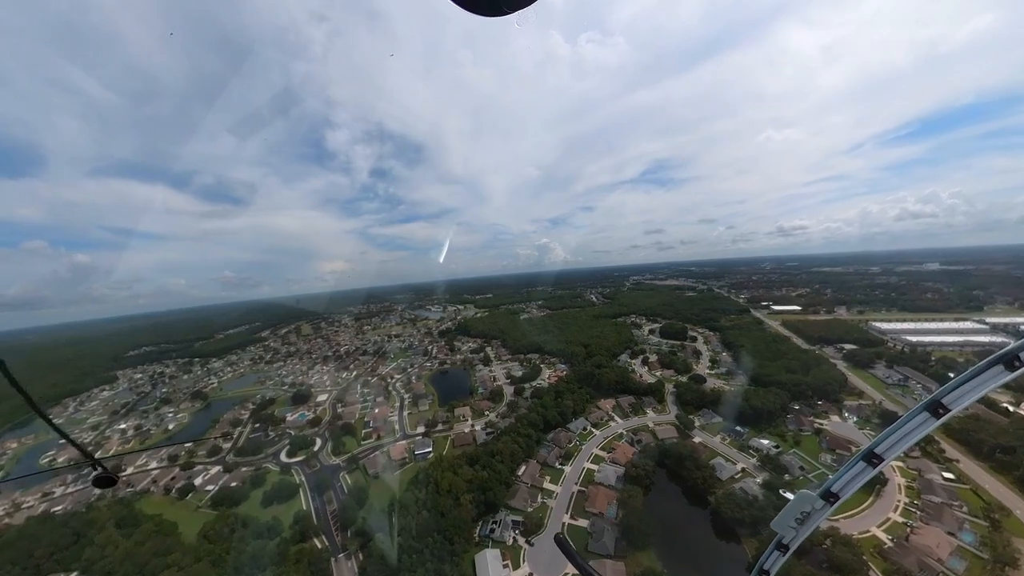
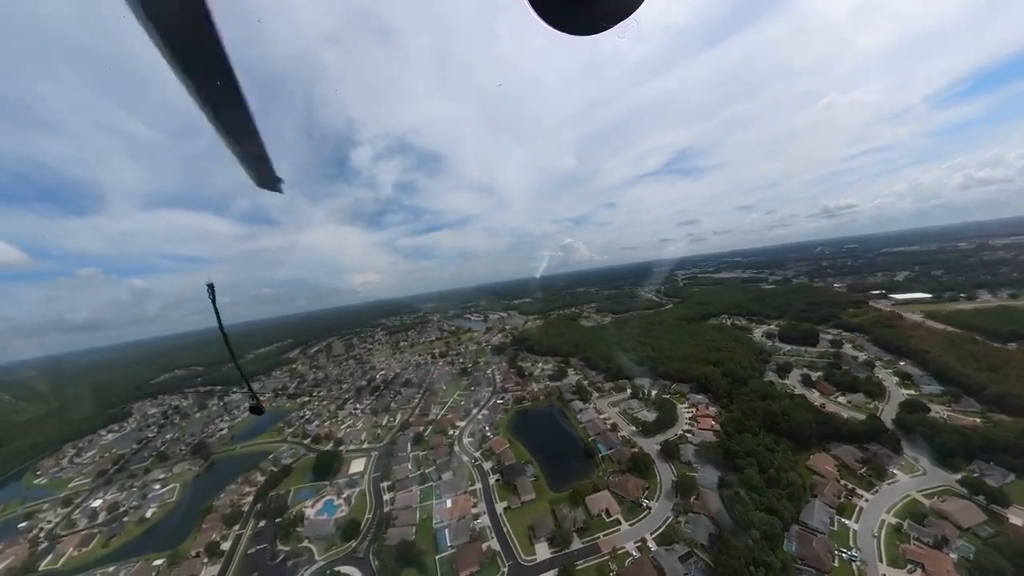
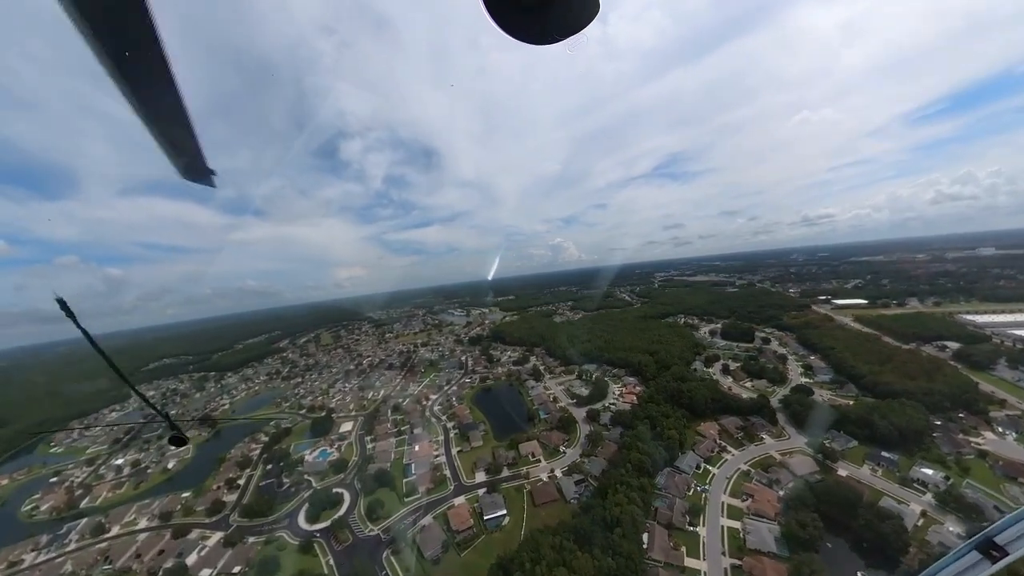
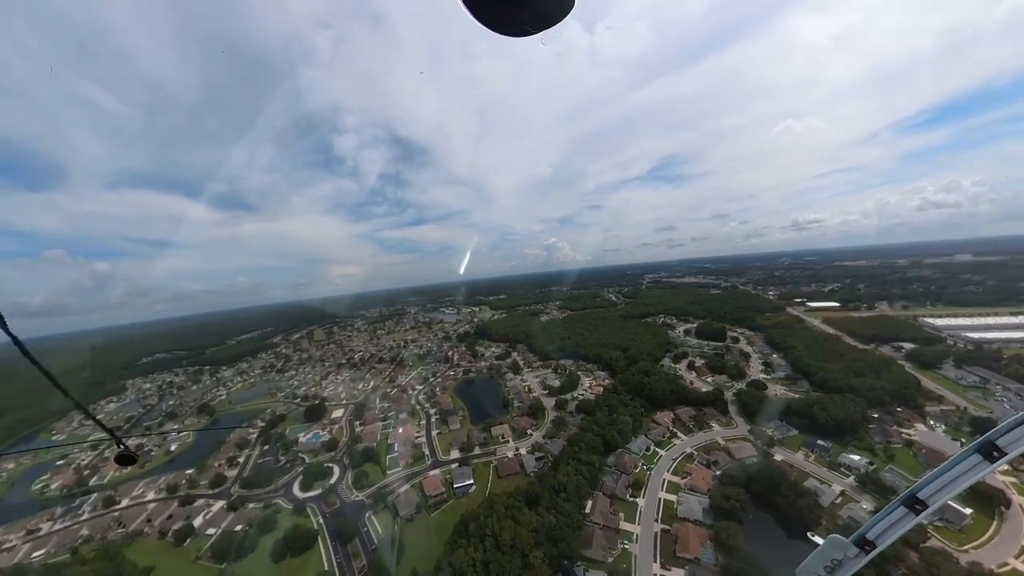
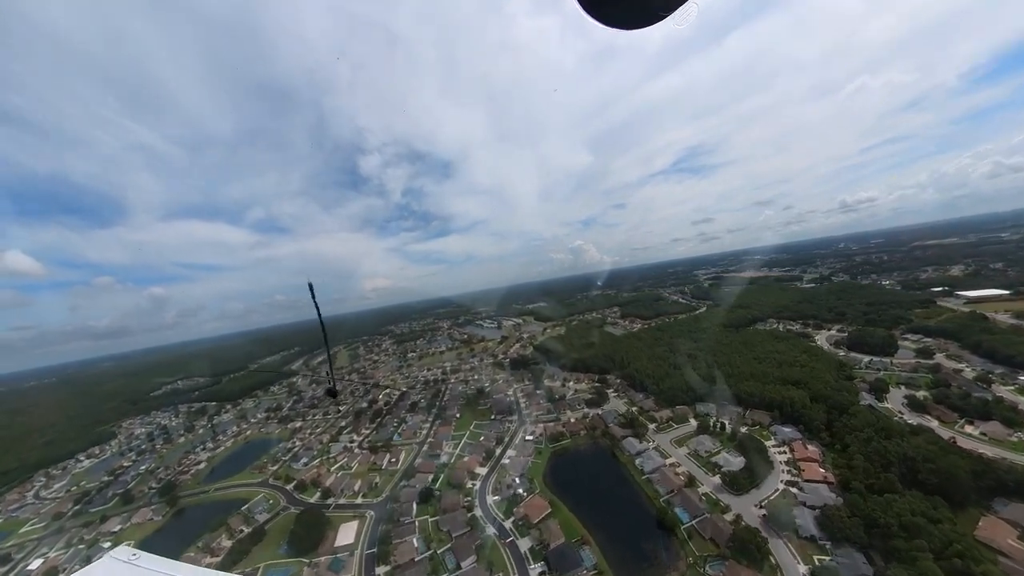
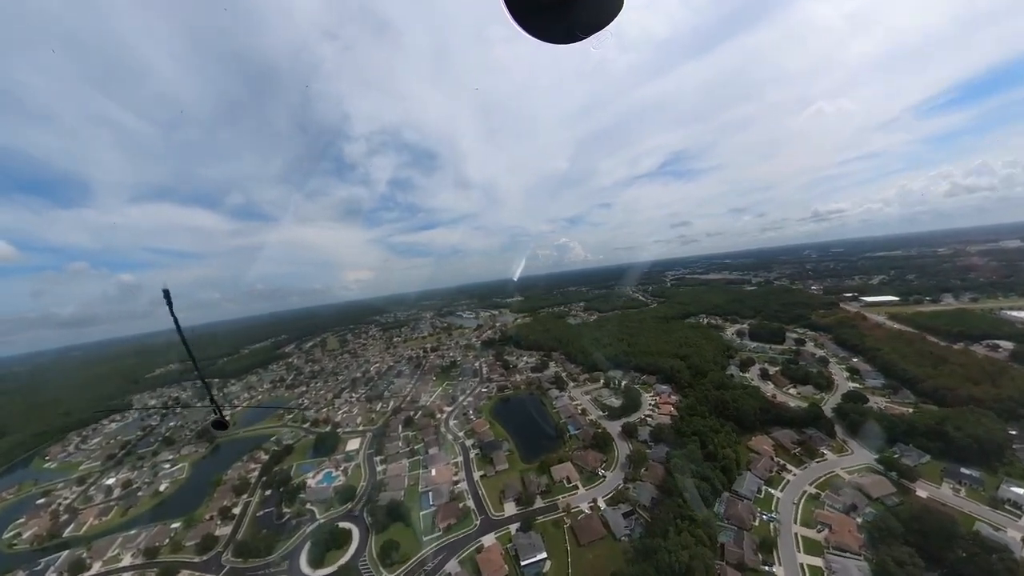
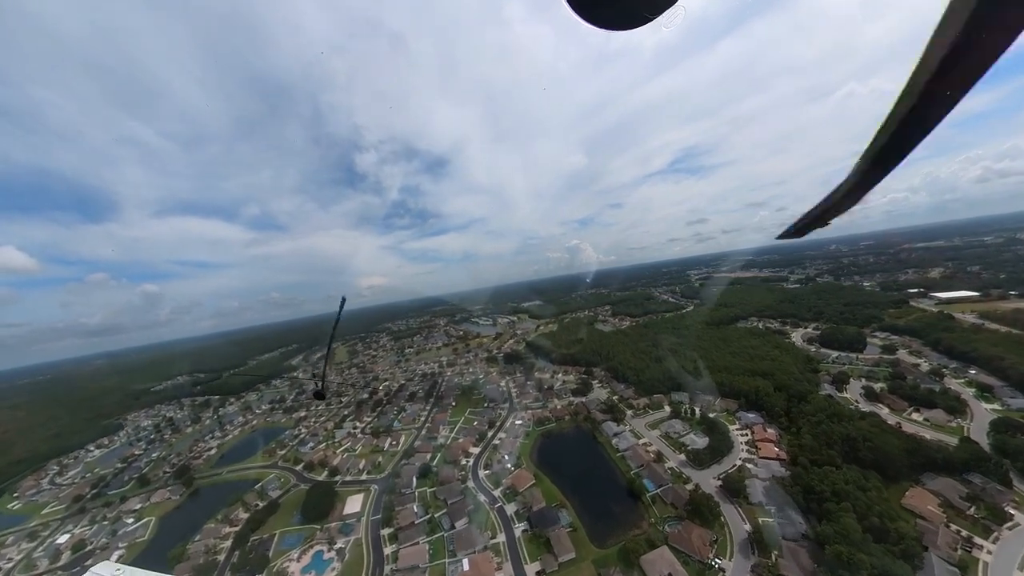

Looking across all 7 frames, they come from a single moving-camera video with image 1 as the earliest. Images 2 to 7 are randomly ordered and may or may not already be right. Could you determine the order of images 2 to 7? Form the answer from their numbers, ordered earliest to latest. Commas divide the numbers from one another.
4, 3, 6, 2, 7, 5
